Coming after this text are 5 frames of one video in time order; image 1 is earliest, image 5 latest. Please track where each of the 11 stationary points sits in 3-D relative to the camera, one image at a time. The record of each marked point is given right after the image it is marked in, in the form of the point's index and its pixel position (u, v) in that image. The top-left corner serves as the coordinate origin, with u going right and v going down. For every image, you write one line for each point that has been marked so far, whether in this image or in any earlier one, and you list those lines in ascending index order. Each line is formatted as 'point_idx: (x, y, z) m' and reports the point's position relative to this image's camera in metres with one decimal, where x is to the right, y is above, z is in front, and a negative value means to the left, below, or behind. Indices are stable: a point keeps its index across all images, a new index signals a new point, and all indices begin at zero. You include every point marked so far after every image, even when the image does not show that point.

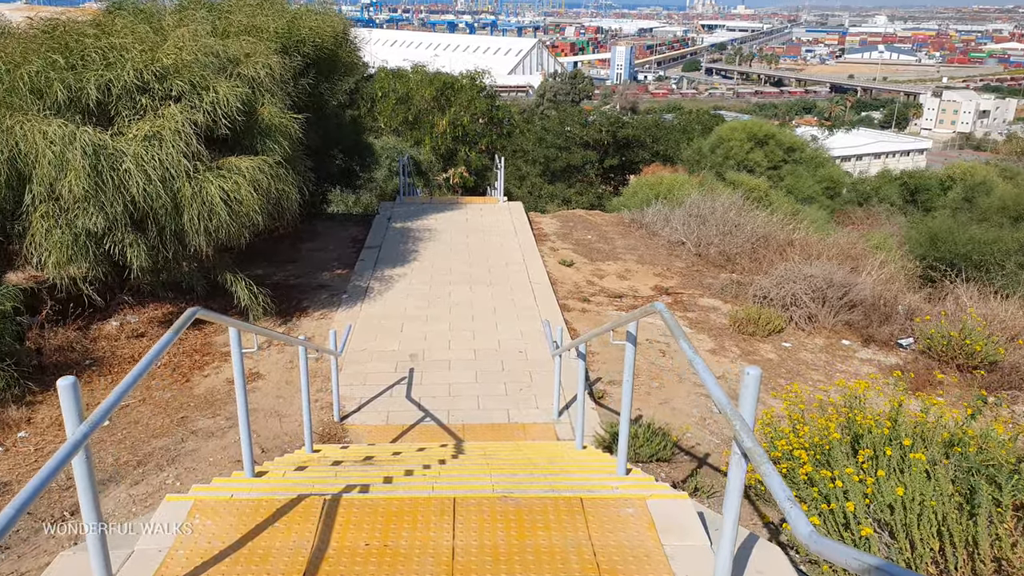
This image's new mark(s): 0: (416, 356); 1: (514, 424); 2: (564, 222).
0: (-0.8, -0.6, +6.5) m
1: (0.0, -1.0, +5.5) m
2: (+0.8, +1.0, +11.8) m
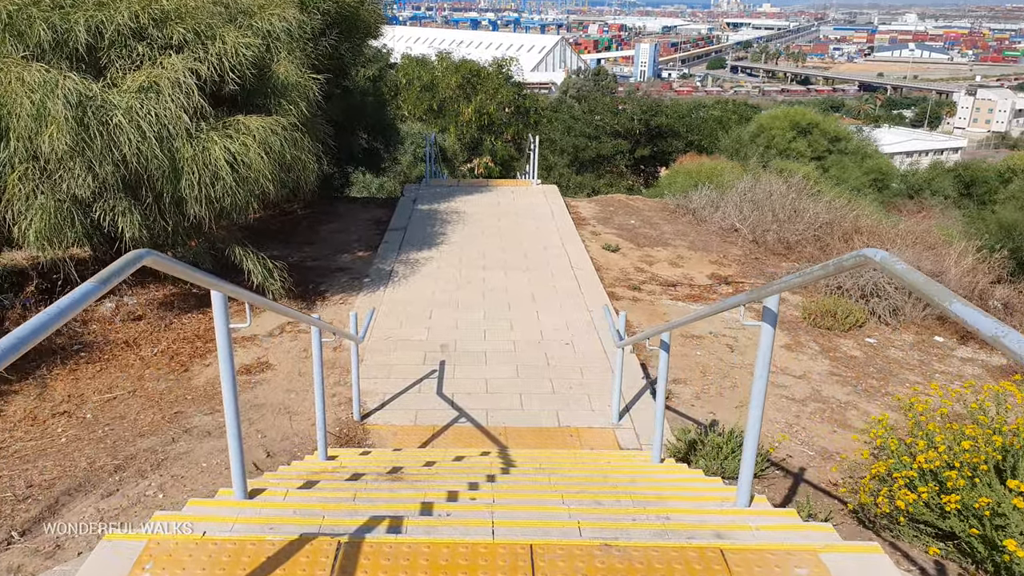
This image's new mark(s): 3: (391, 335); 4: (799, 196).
0: (-0.5, -0.5, +5.7) m
1: (+0.3, -0.9, +4.6) m
2: (+1.3, +1.2, +10.9) m
3: (-0.9, -0.4, +5.8) m
4: (+3.9, +1.3, +10.2) m
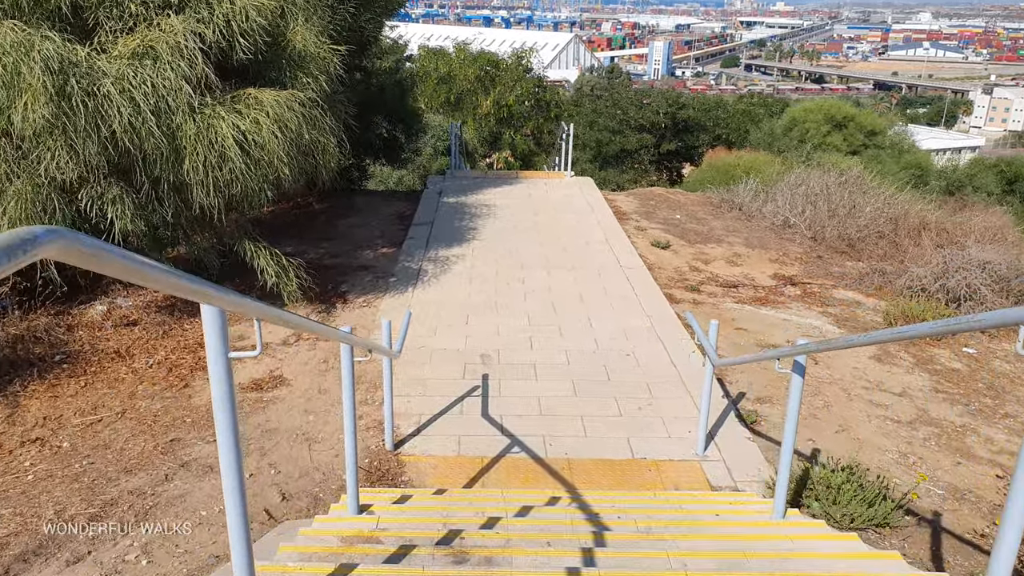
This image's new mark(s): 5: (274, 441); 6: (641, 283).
0: (-0.1, -0.5, +4.9) m
1: (+0.7, -0.9, +3.8) m
2: (+1.8, +1.2, +10.0) m
3: (-0.6, -0.4, +5.1) m
4: (+4.3, +1.2, +9.3) m
5: (-1.2, -0.8, +3.8) m
6: (+1.1, 0.0, +6.3) m
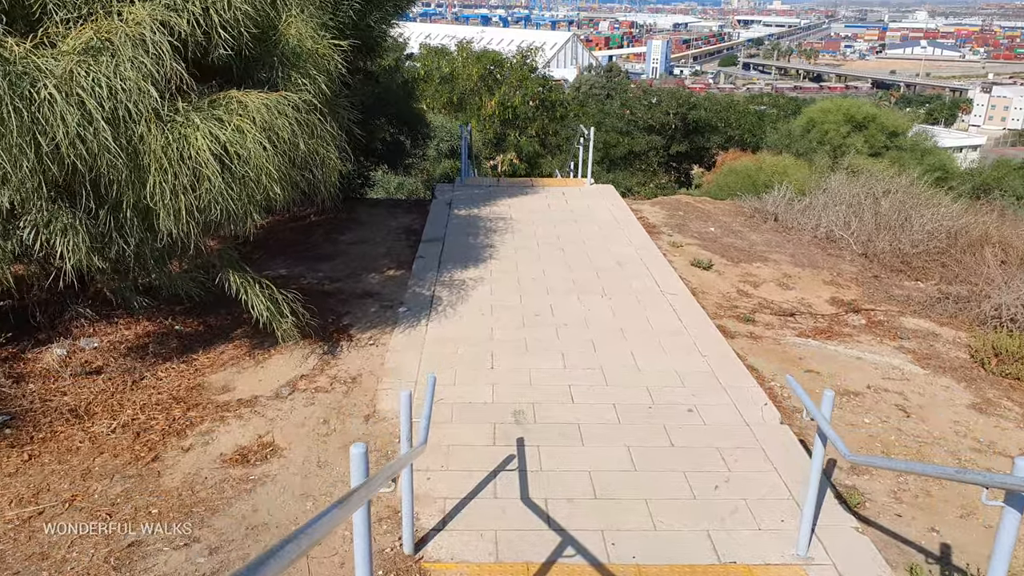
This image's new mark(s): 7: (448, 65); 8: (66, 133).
0: (+0.1, -0.7, +4.1) m
1: (+0.9, -1.1, +3.0) m
2: (+2.0, +1.0, +9.2) m
3: (-0.4, -0.6, +4.2) m
4: (+4.5, +1.0, +8.5) m
5: (-1.0, -1.0, +3.0) m
6: (+1.3, -0.2, +5.5) m
7: (-1.7, +6.0, +19.9) m
8: (-2.0, +0.7, +3.4) m
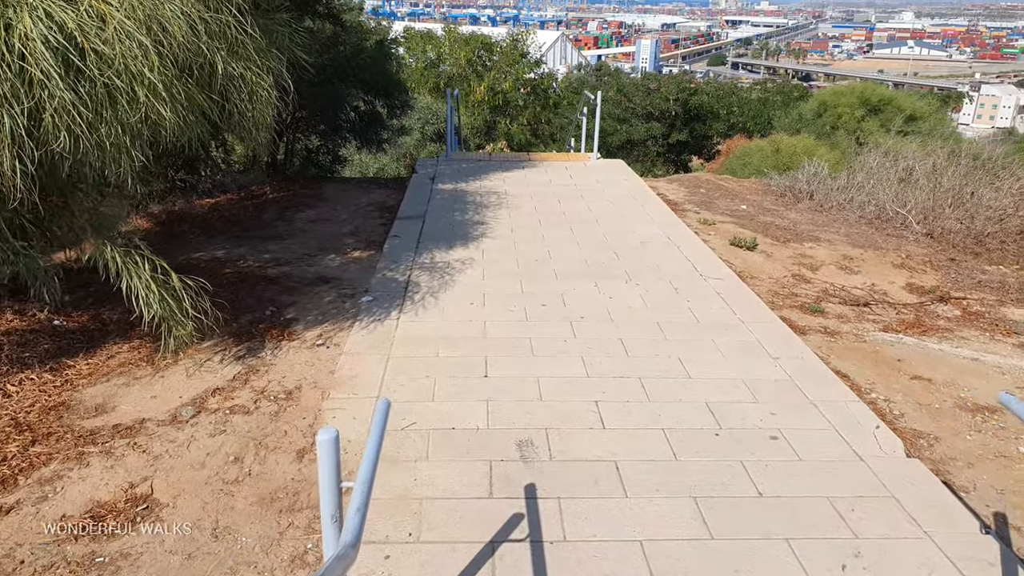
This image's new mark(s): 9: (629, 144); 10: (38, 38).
0: (+0.1, -0.6, +2.8) m
1: (+0.9, -1.0, +1.7) m
2: (+1.9, +1.1, +7.9) m
3: (-0.4, -0.5, +2.9) m
4: (+4.5, +1.1, +7.2) m
5: (-1.0, -0.9, +1.6) m
6: (+1.3, -0.1, +4.2) m
7: (-1.9, +6.1, +18.6) m
8: (-2.0, +0.8, +2.1) m
9: (+3.1, +3.7, +19.0) m
10: (-1.5, +0.8, +2.4) m
